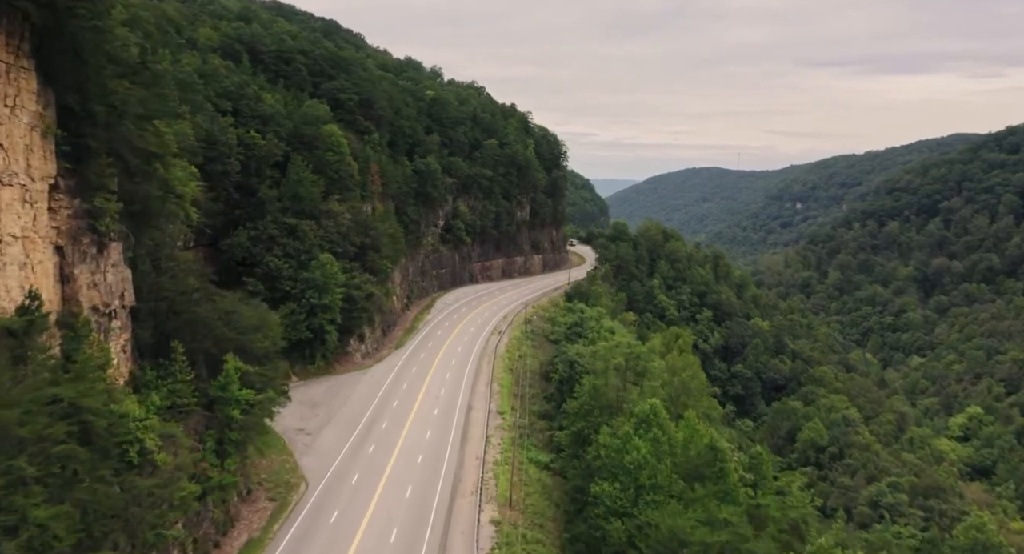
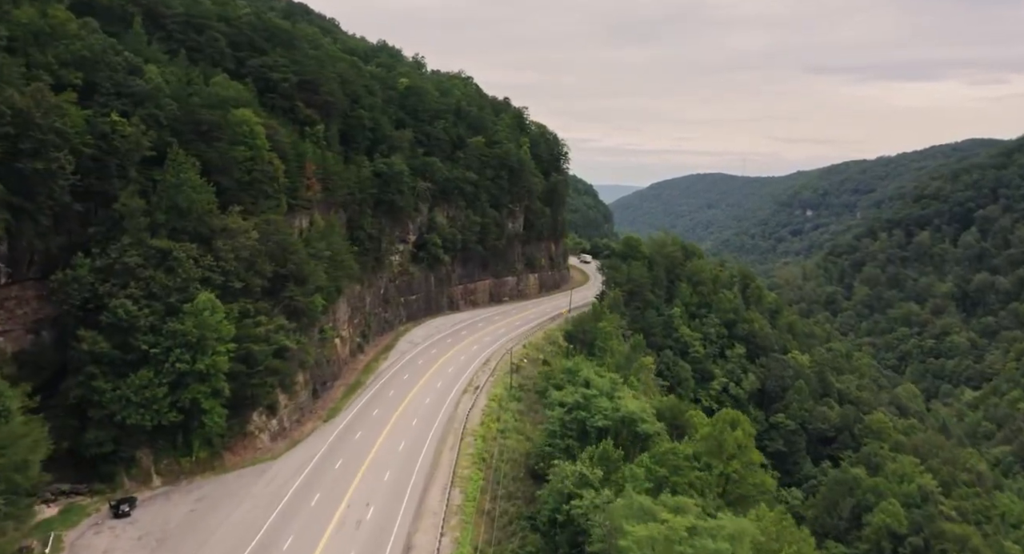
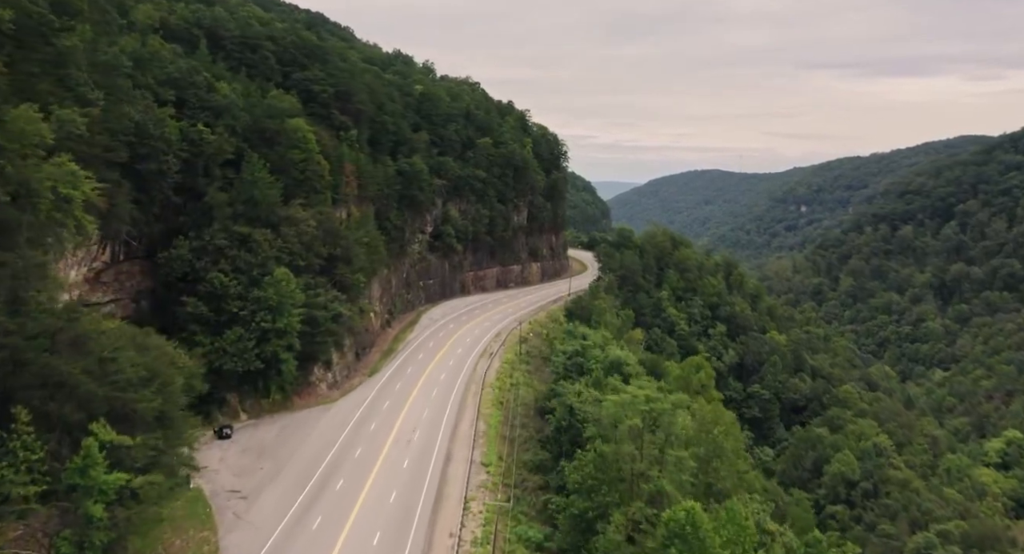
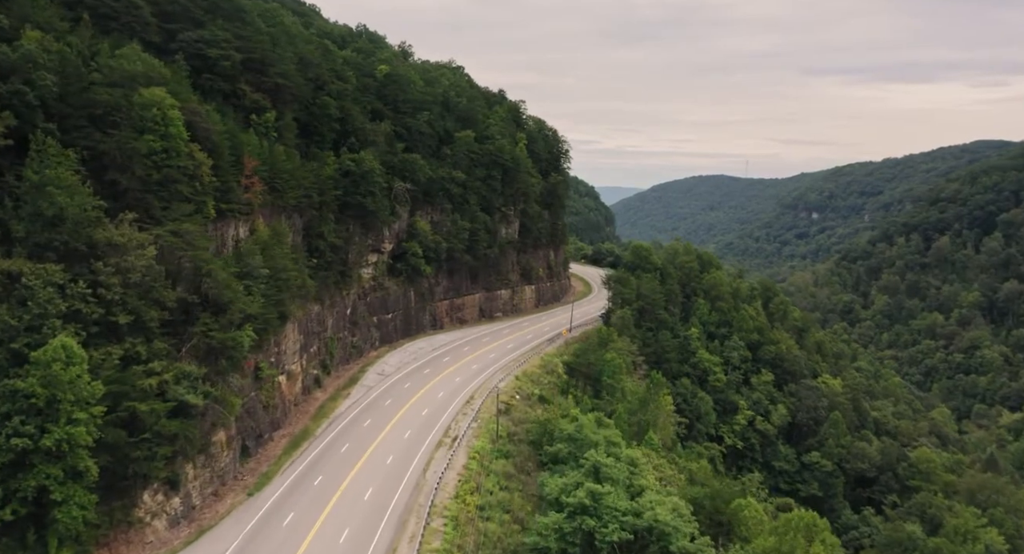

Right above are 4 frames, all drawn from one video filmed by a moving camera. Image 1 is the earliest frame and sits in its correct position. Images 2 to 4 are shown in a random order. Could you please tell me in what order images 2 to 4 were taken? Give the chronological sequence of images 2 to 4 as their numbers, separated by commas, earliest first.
3, 2, 4
